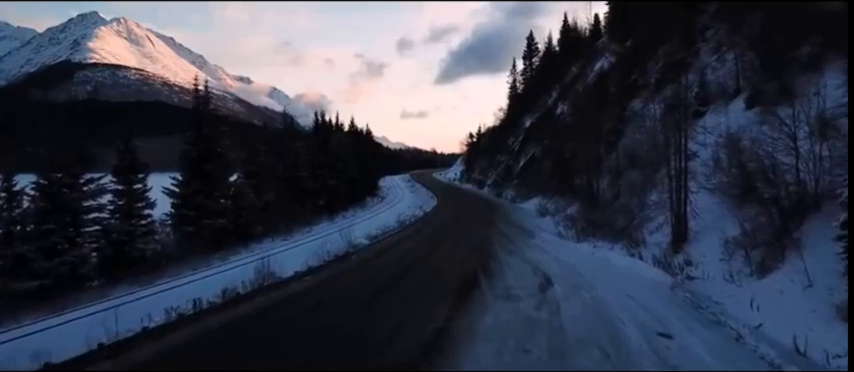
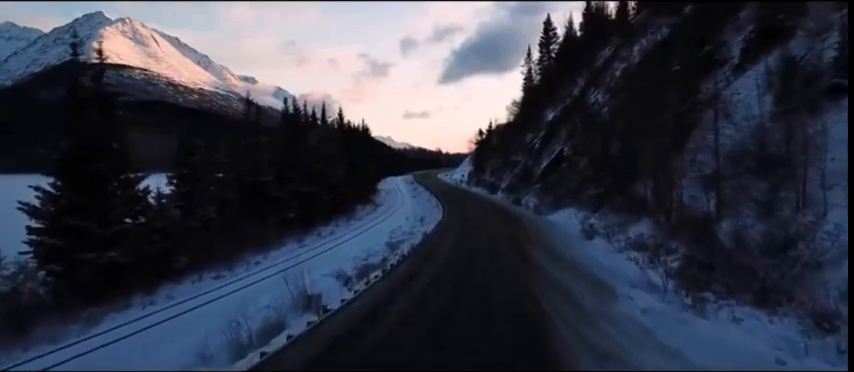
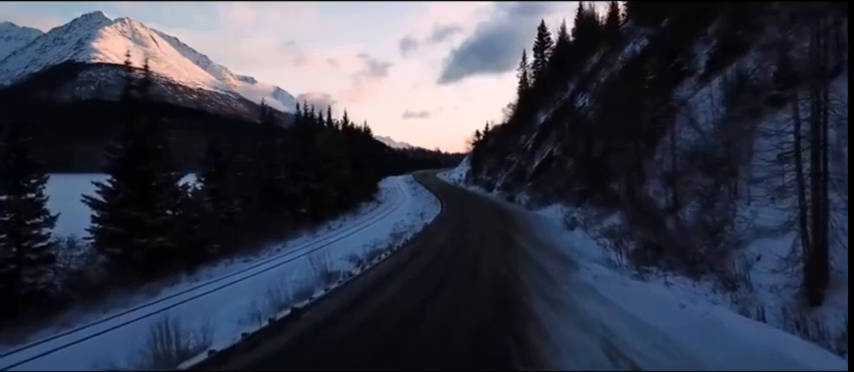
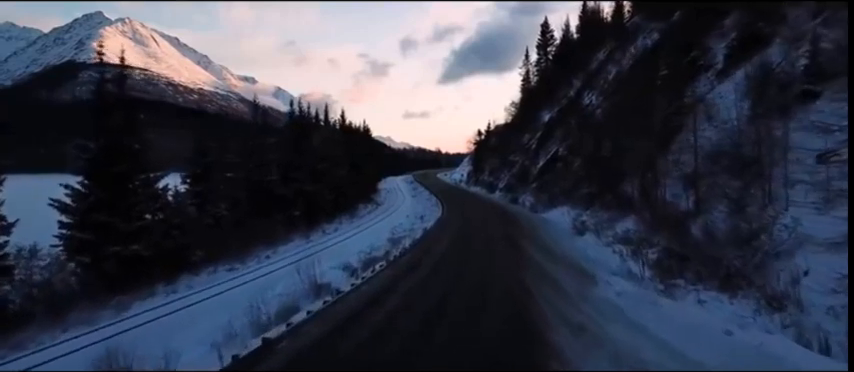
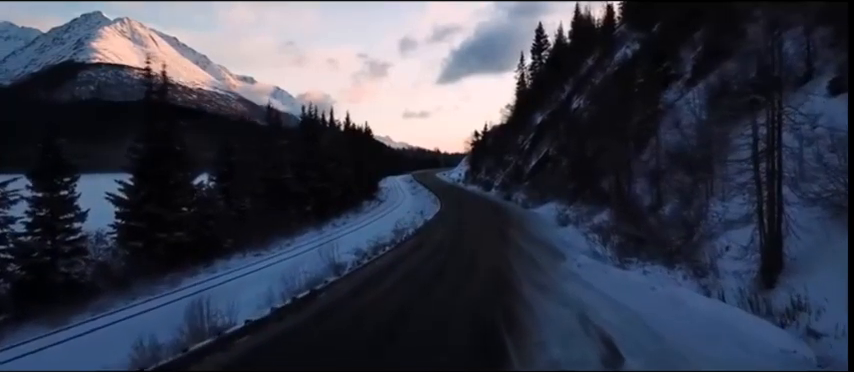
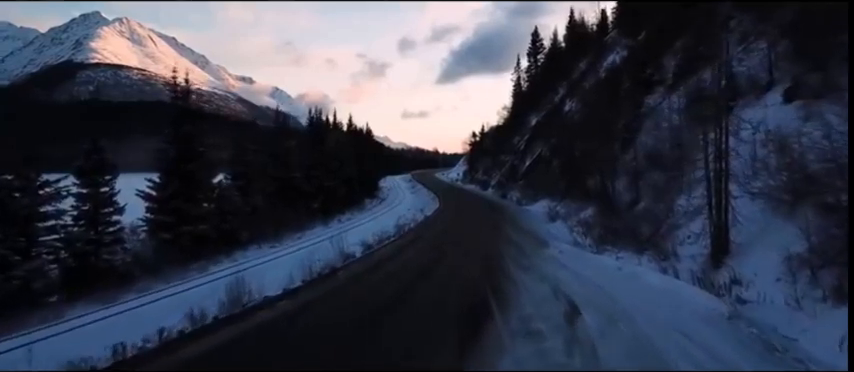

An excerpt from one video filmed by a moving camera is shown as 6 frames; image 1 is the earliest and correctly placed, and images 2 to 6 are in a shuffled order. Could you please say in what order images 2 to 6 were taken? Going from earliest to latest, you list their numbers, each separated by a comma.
6, 5, 3, 4, 2
